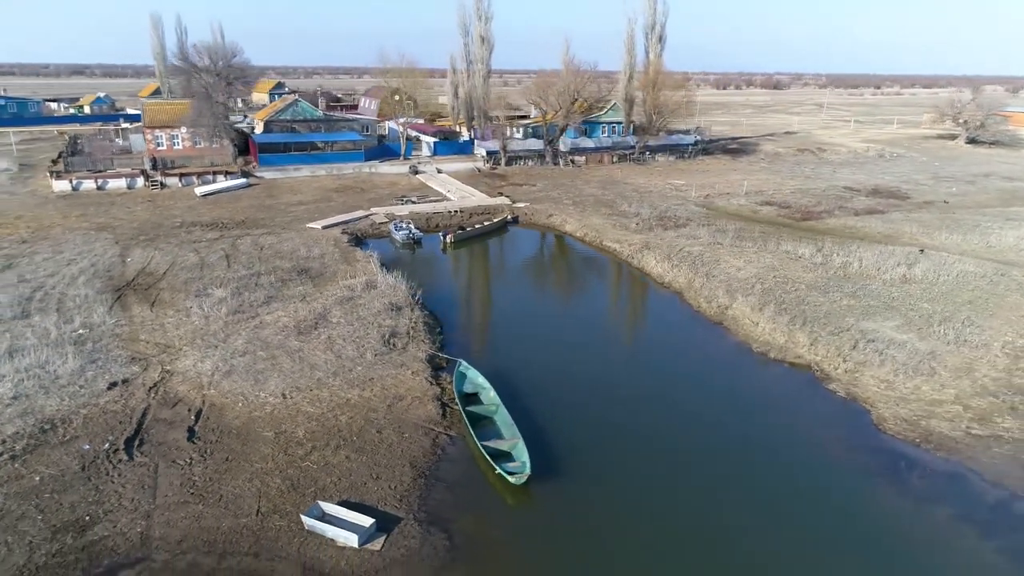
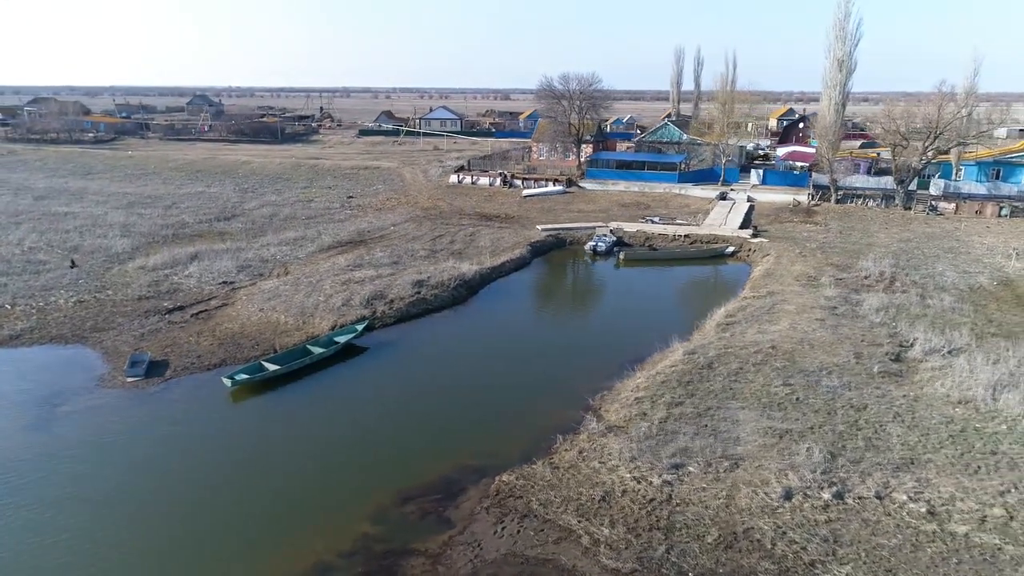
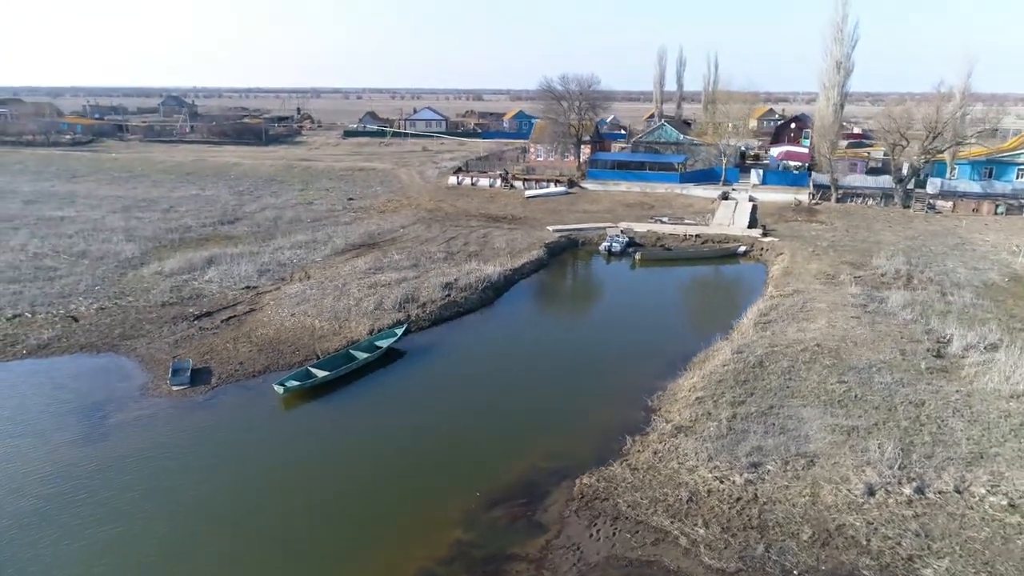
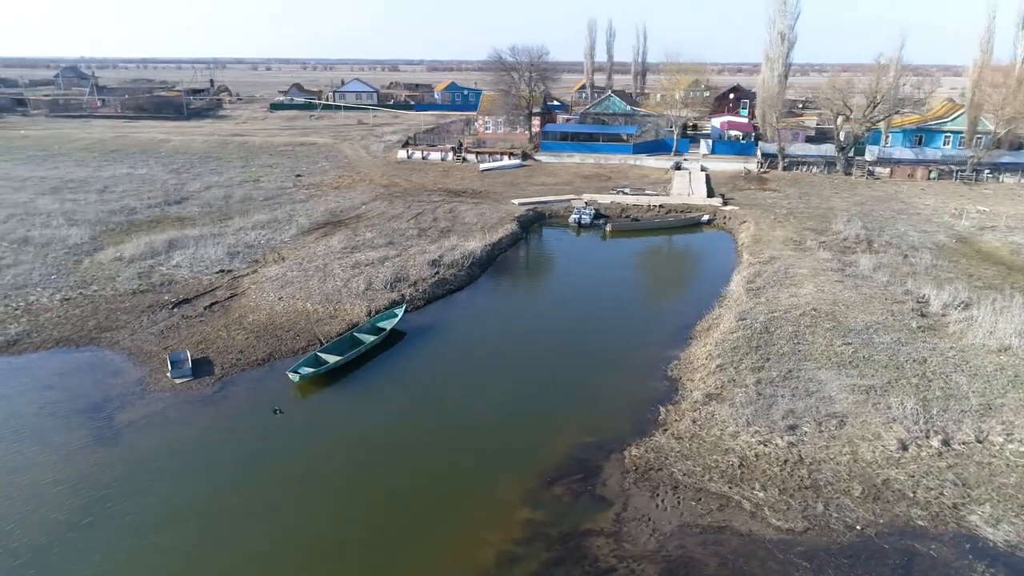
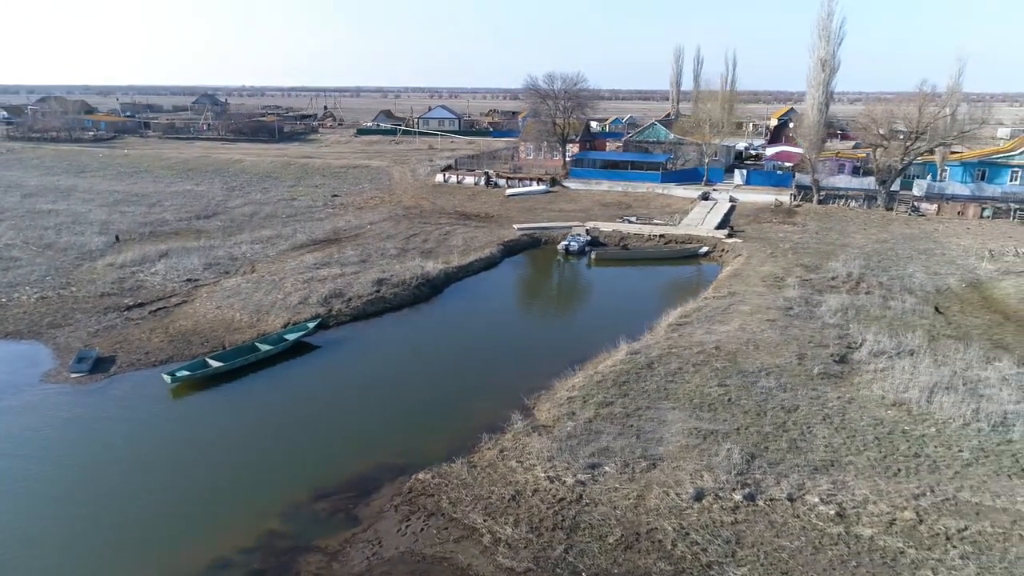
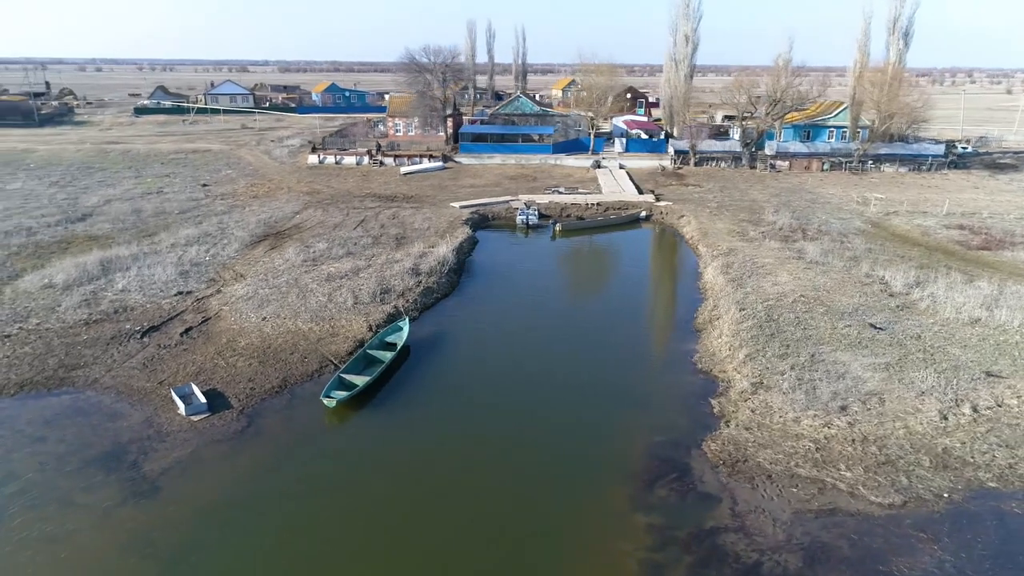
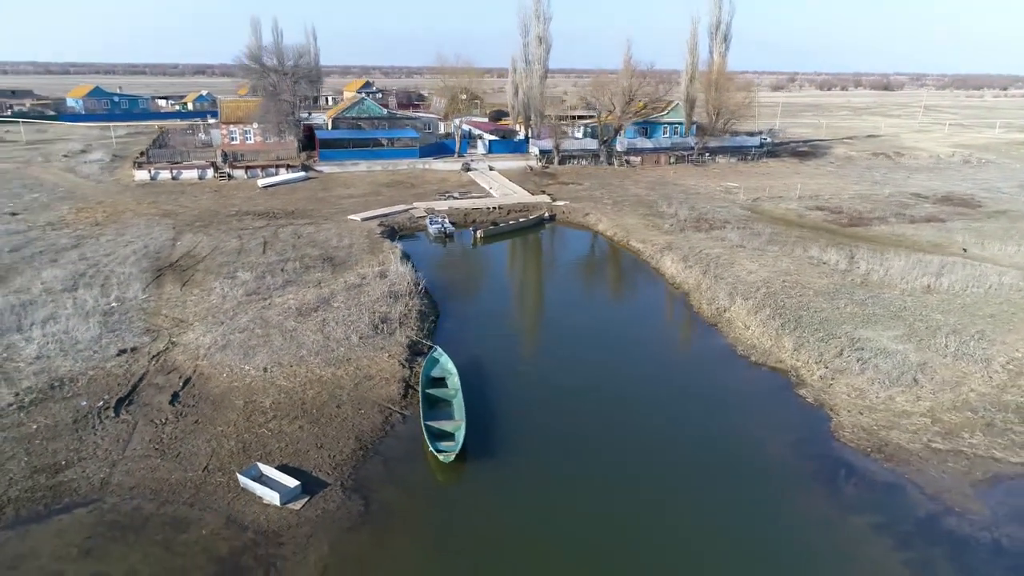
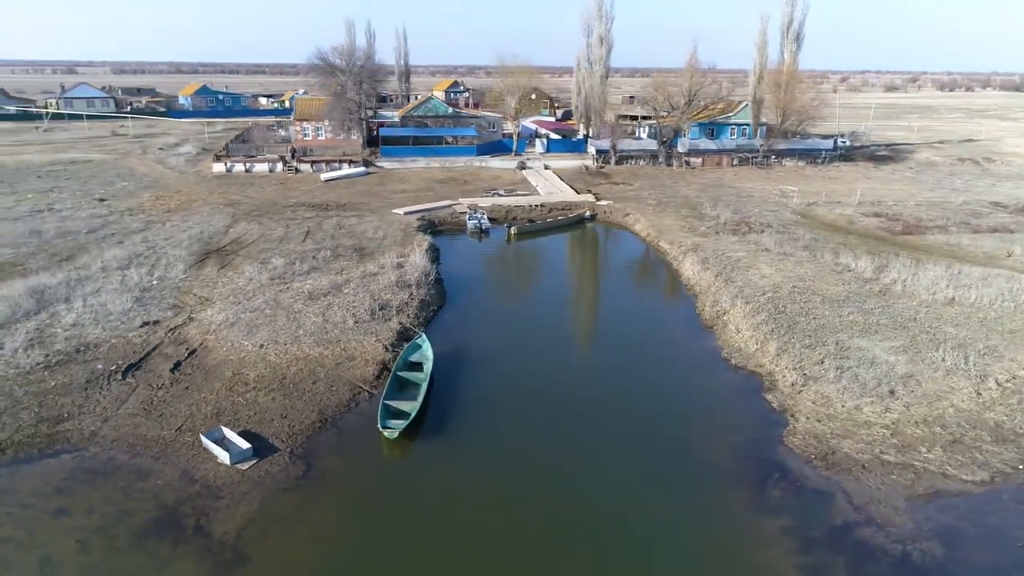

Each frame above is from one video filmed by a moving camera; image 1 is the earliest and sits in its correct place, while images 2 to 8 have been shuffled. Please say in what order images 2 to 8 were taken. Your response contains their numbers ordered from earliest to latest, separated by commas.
7, 8, 6, 4, 3, 2, 5
